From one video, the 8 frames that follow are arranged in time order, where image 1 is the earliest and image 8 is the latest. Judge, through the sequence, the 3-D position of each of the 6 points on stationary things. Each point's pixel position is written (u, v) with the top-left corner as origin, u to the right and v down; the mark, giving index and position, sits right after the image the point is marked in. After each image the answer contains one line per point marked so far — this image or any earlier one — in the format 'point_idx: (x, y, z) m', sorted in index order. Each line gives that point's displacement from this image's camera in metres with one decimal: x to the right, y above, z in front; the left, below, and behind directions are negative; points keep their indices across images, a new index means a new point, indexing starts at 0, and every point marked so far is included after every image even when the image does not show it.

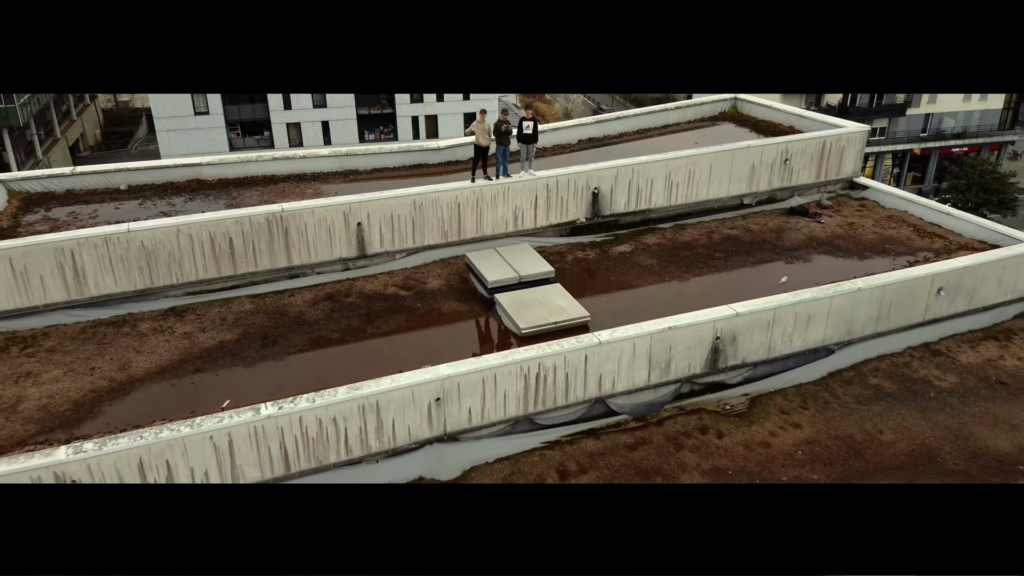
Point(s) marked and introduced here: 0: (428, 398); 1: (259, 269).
0: (-1.0, -1.3, +7.7) m
1: (-3.7, +0.3, +10.0) m
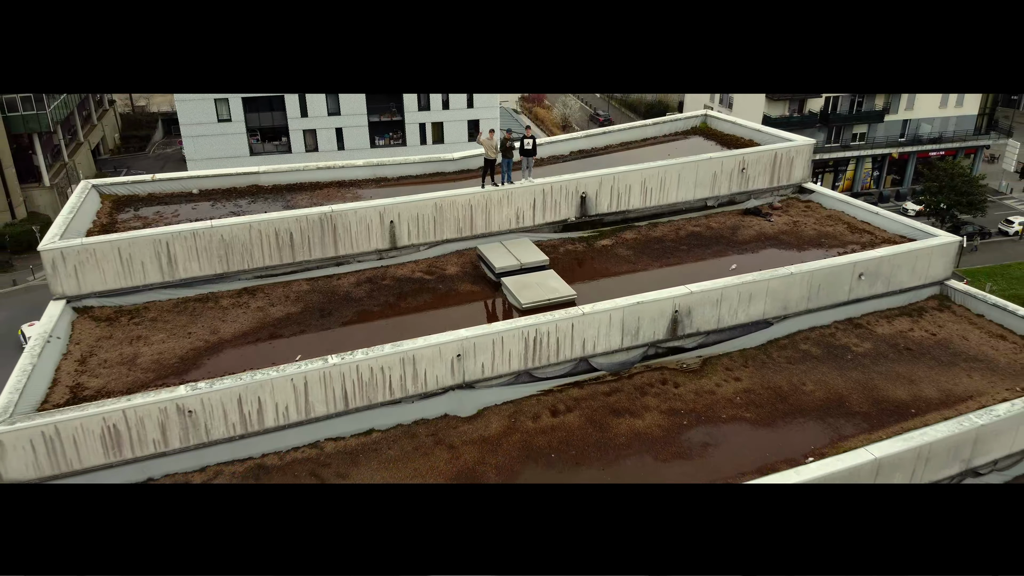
0: (-0.9, -1.0, +10.1) m
1: (-3.7, +0.6, +12.3) m
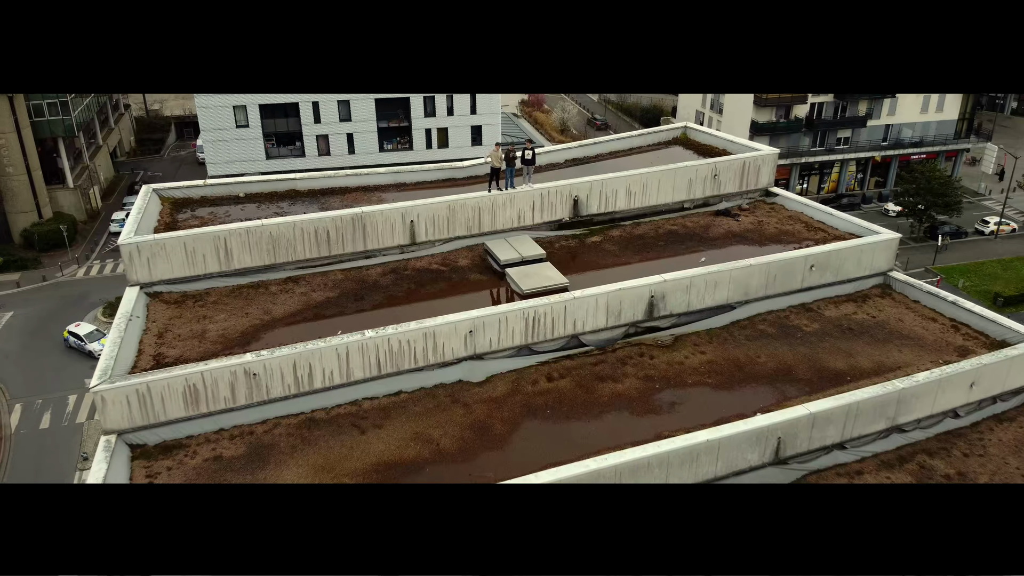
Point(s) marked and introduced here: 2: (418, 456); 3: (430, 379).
0: (-0.9, -0.8, +12.2) m
1: (-3.6, +0.8, +14.5) m
2: (-1.5, -2.7, +11.0) m
3: (-1.5, -1.7, +12.3) m
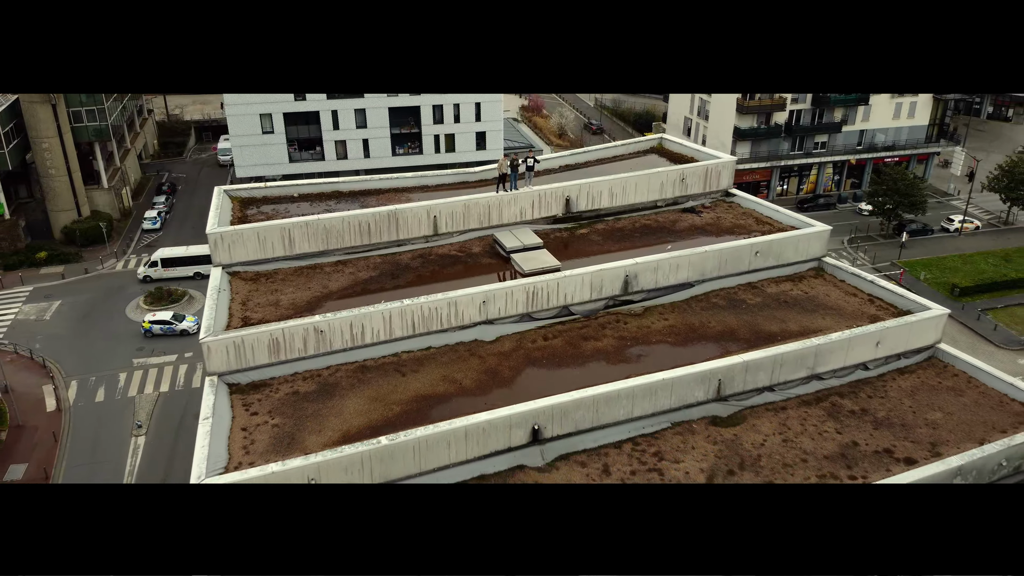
0: (-0.8, -0.3, +15.7) m
1: (-3.5, +1.3, +18.0) m
2: (-1.4, -2.2, +14.5) m
3: (-1.4, -1.2, +15.8) m
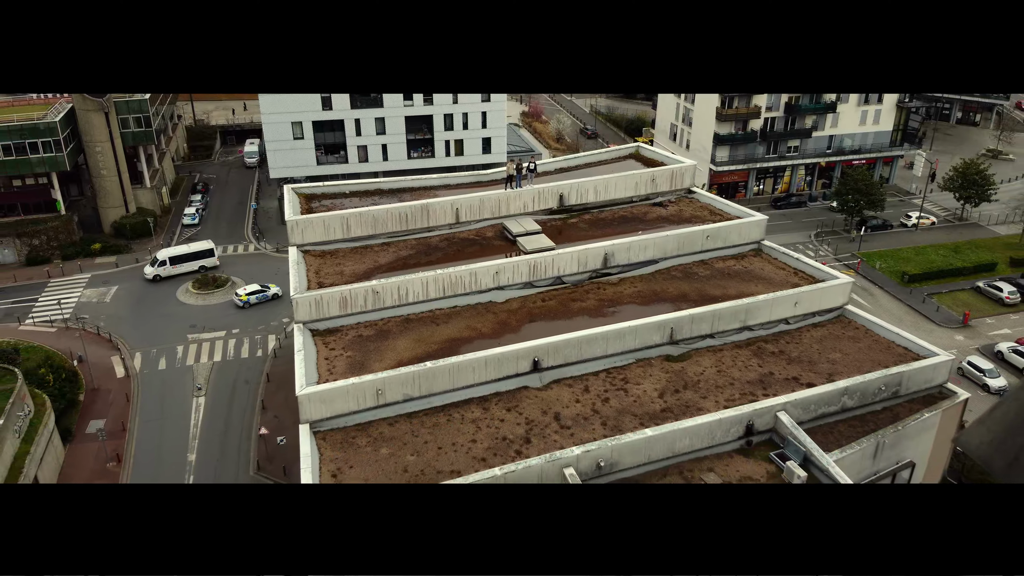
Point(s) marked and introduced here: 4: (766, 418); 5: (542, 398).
0: (-0.6, +0.6, +20.8) m
1: (-3.3, +2.1, +23.1) m
2: (-1.2, -1.4, +19.7) m
3: (-1.2, -0.4, +21.0) m
4: (+6.8, -3.5, +17.8) m
5: (+0.8, -3.1, +18.4) m
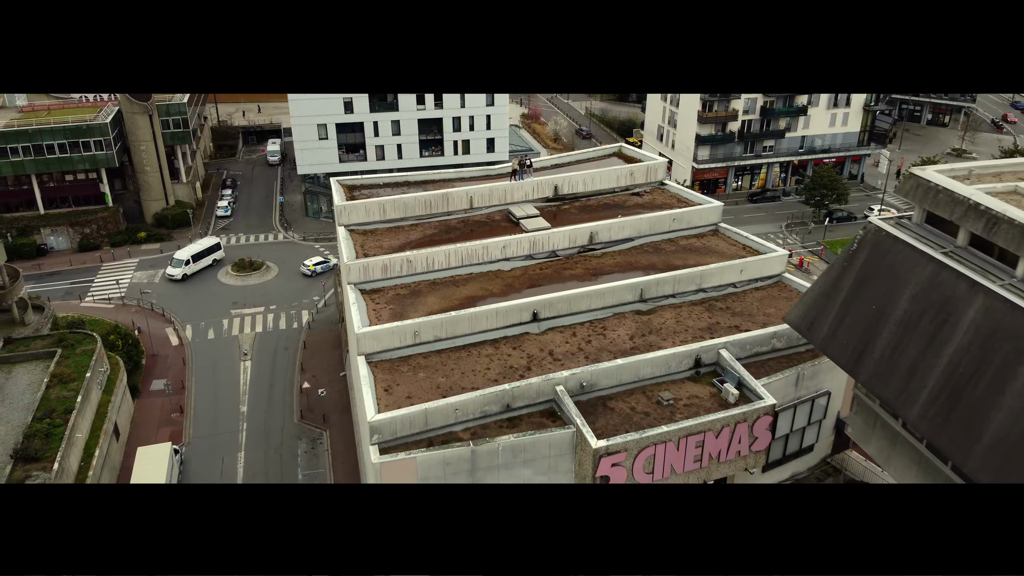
0: (-0.4, +1.7, +26.3) m
1: (-3.2, +3.3, +28.6) m
2: (-1.1, -0.2, +25.2) m
3: (-1.1, +0.8, +26.5) m
4: (+7.0, -2.3, +23.3) m
5: (+1.0, -1.9, +23.9) m
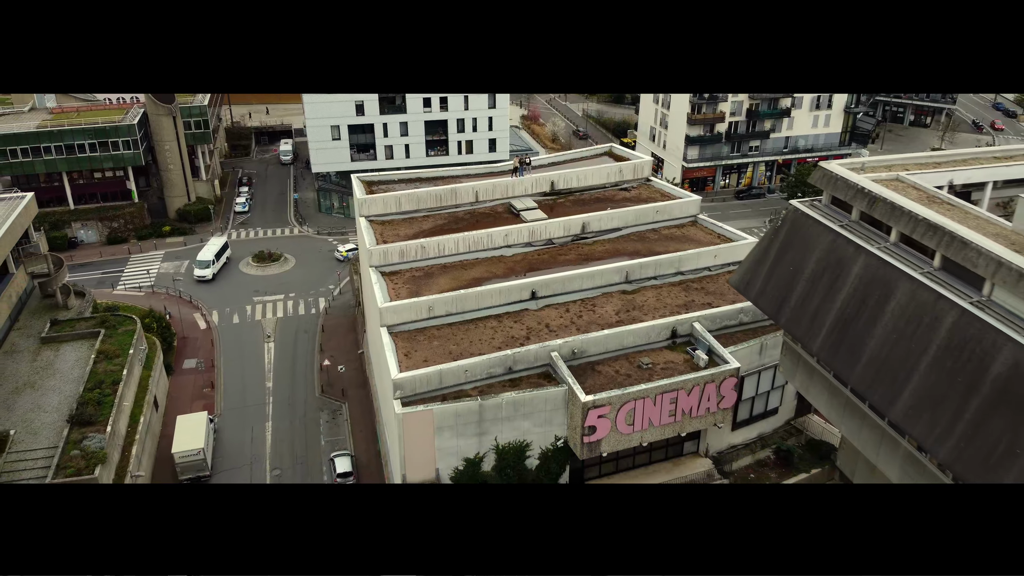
0: (-0.3, +2.5, +29.9) m
1: (-3.1, +4.0, +32.2) m
2: (-1.0, +0.5, +28.7) m
3: (-1.0, +1.6, +30.0) m
4: (+7.0, -1.6, +26.9) m
5: (+1.1, -1.1, +27.5) m
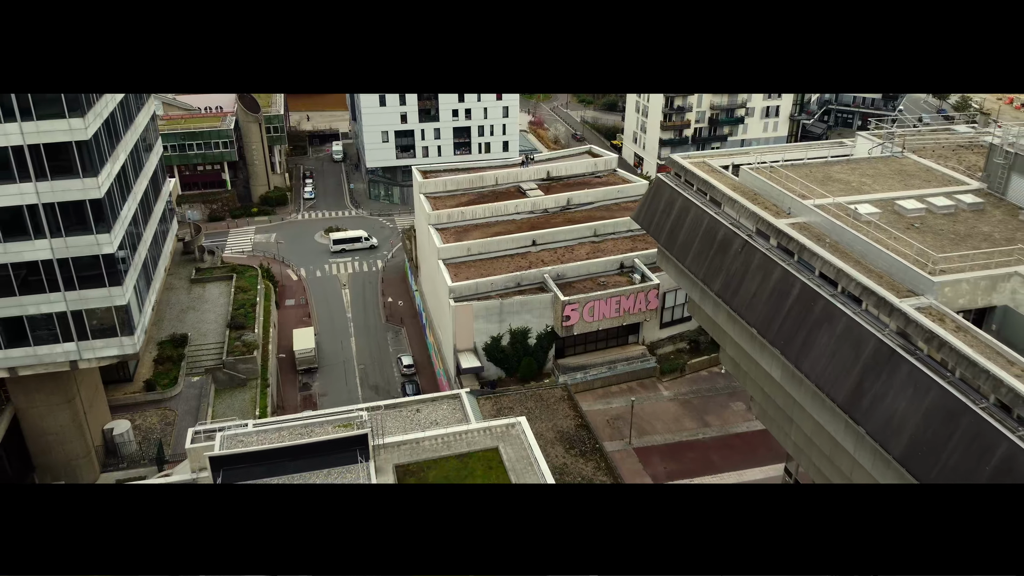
0: (+0.2, +5.9, +45.9) m
1: (-2.5, +7.4, +48.2) m
2: (-0.5, +3.9, +44.7) m
3: (-0.4, +5.0, +46.0) m
4: (+7.5, +1.8, +42.7) m
5: (+1.6, +2.3, +43.4) m
